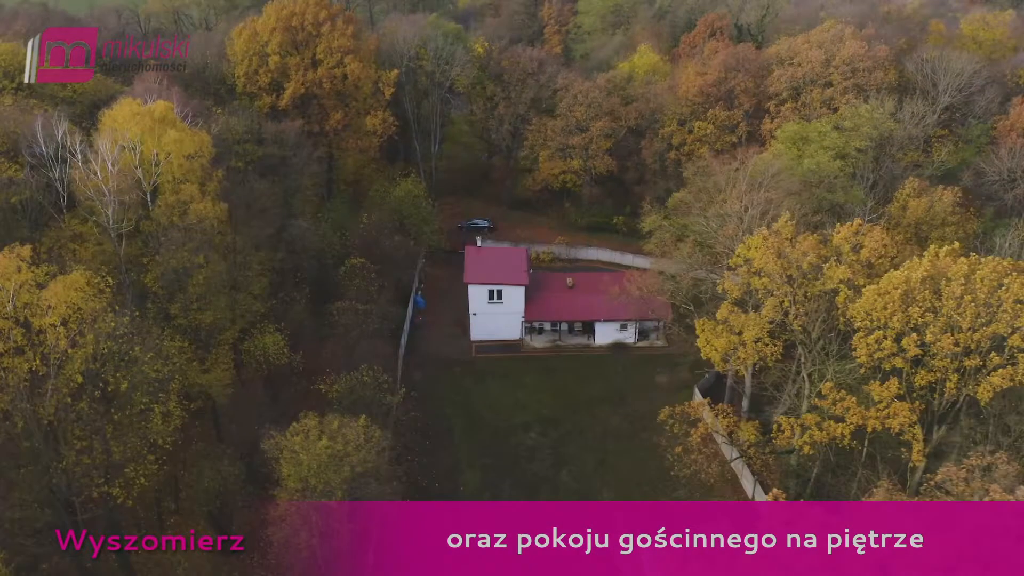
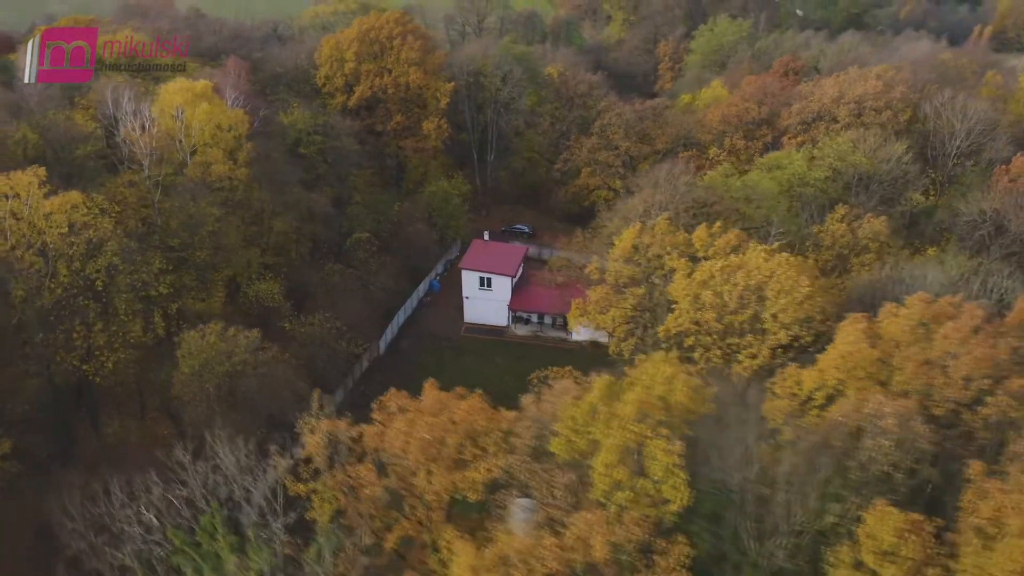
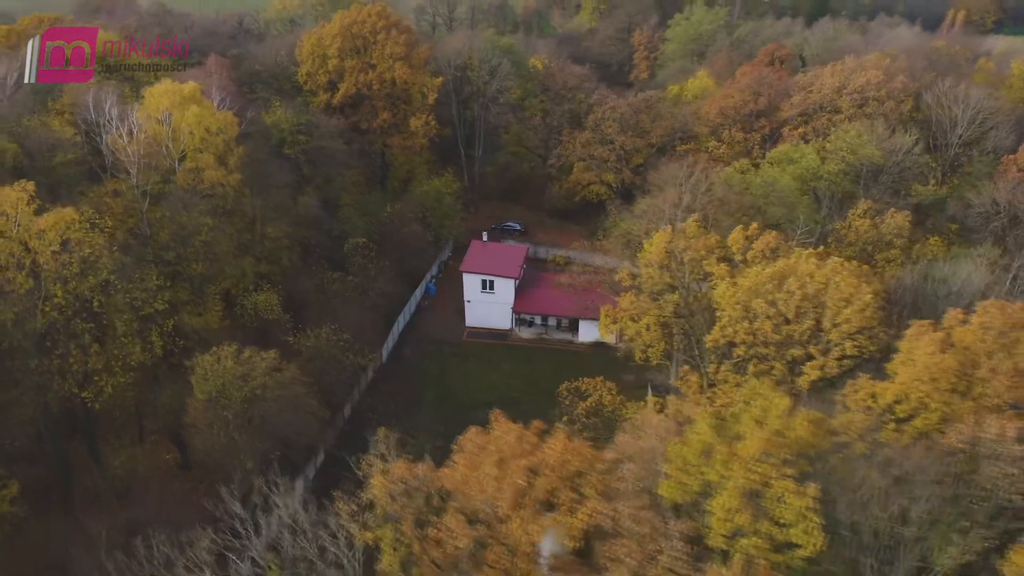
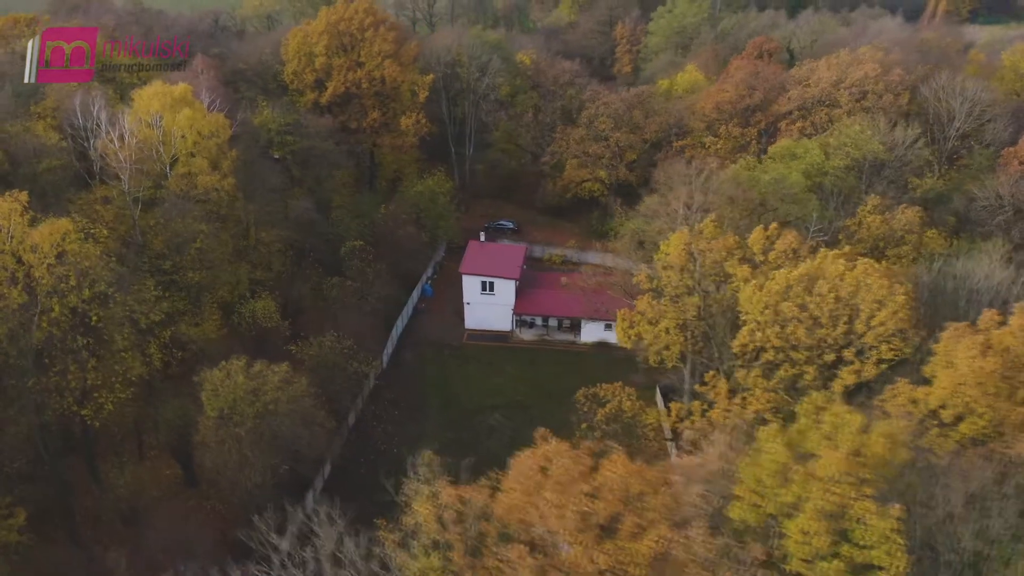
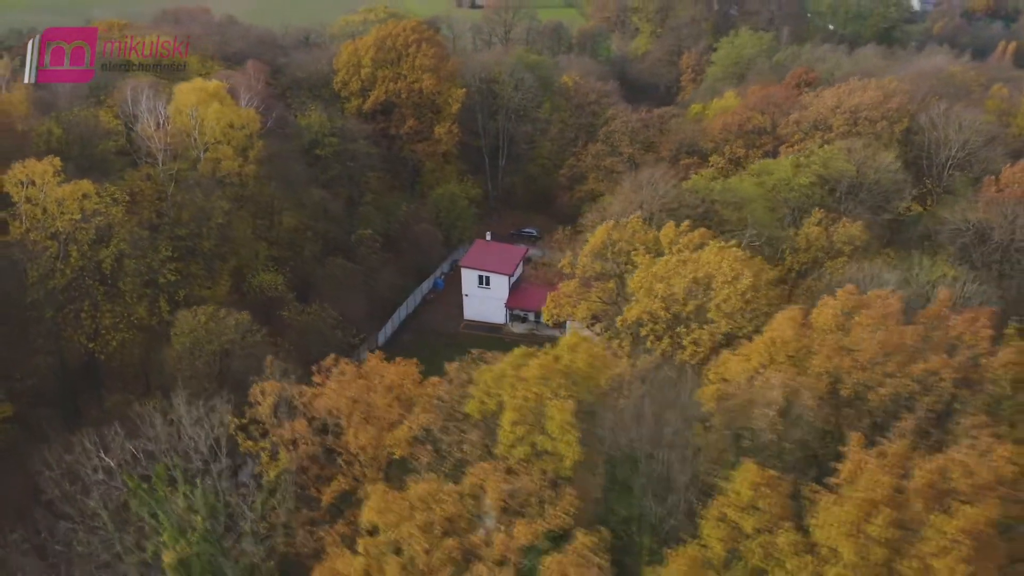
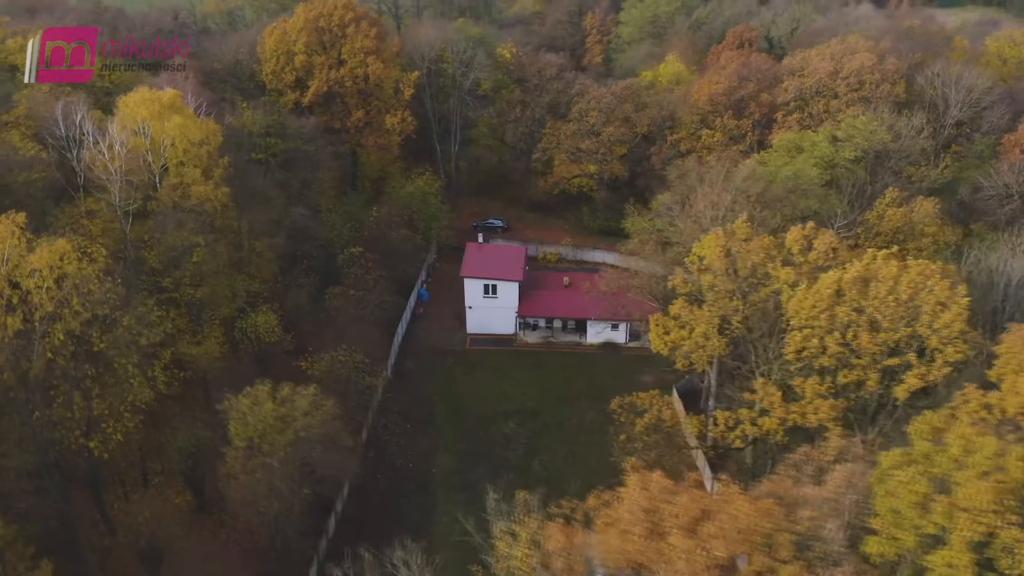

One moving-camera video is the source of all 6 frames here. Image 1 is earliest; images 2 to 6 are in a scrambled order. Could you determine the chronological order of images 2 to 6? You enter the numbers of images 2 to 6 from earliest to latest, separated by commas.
6, 4, 3, 2, 5
